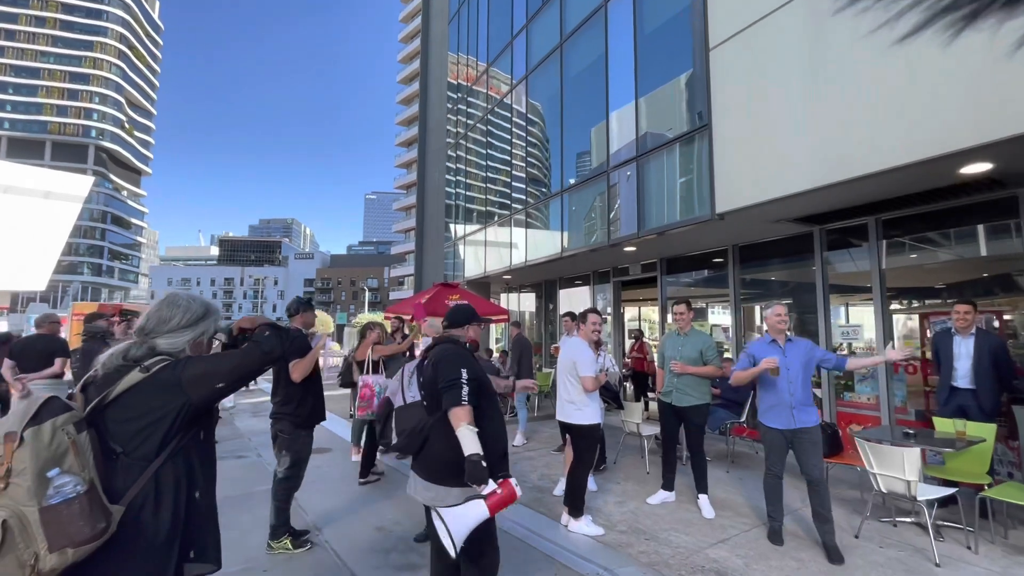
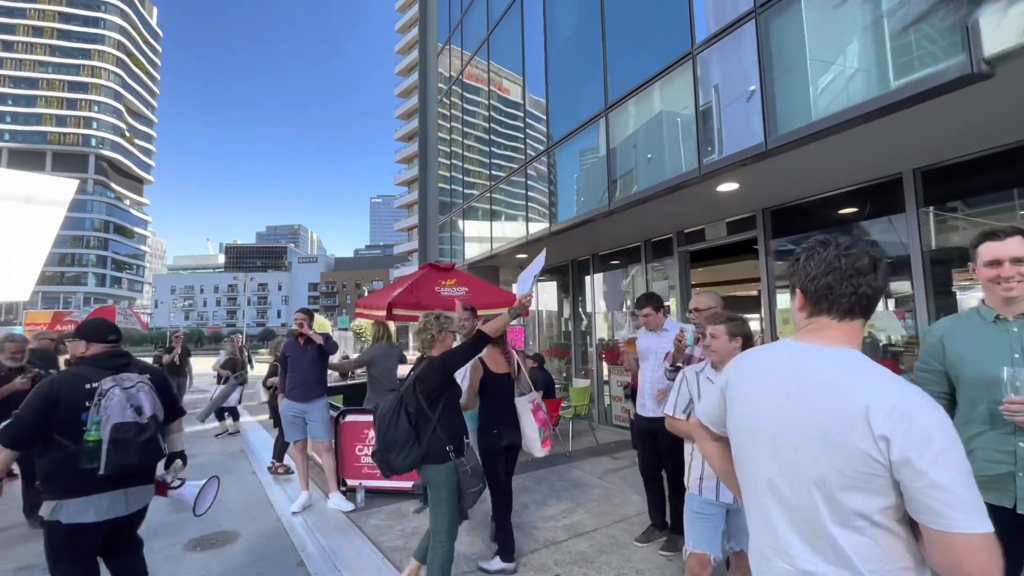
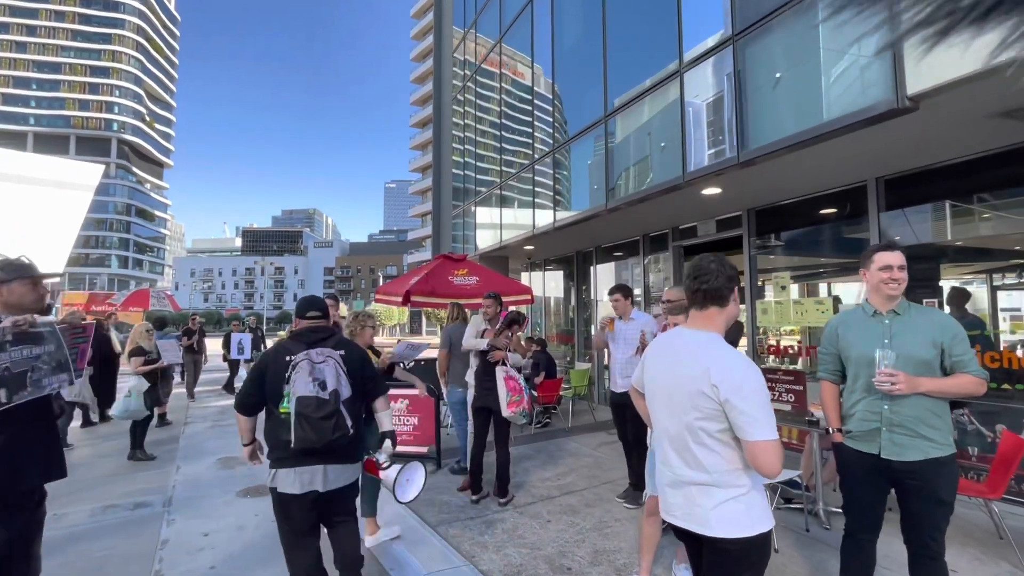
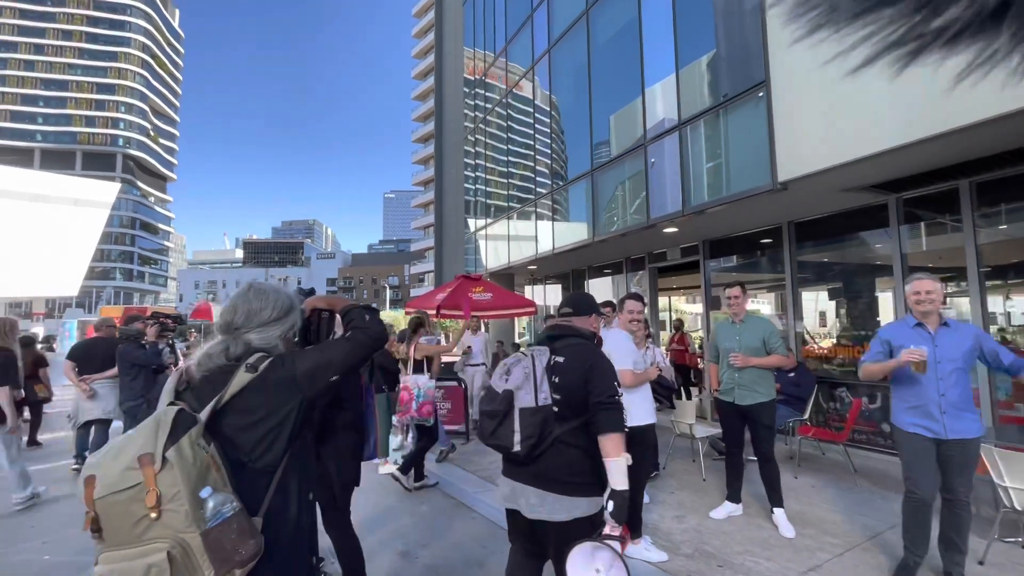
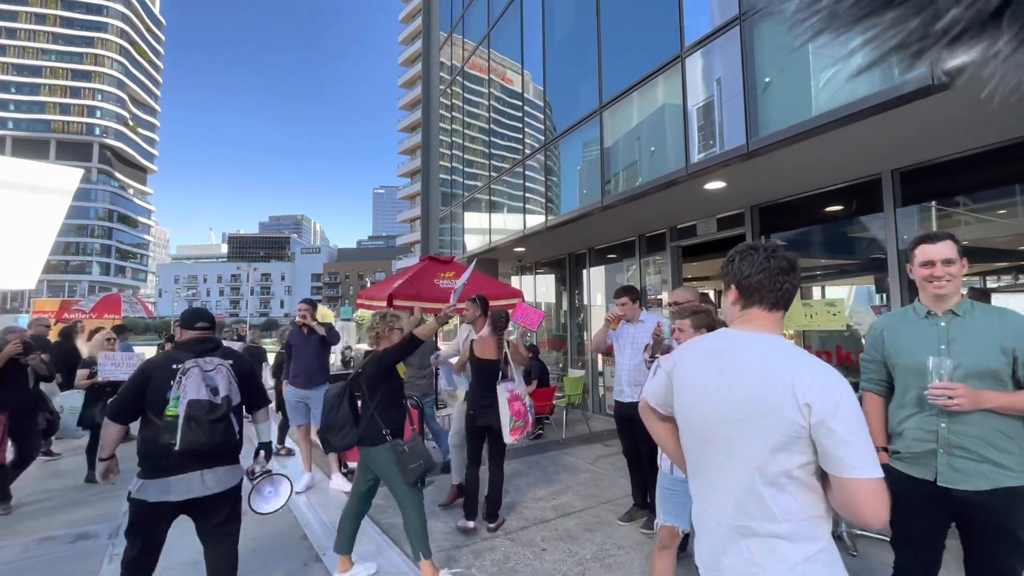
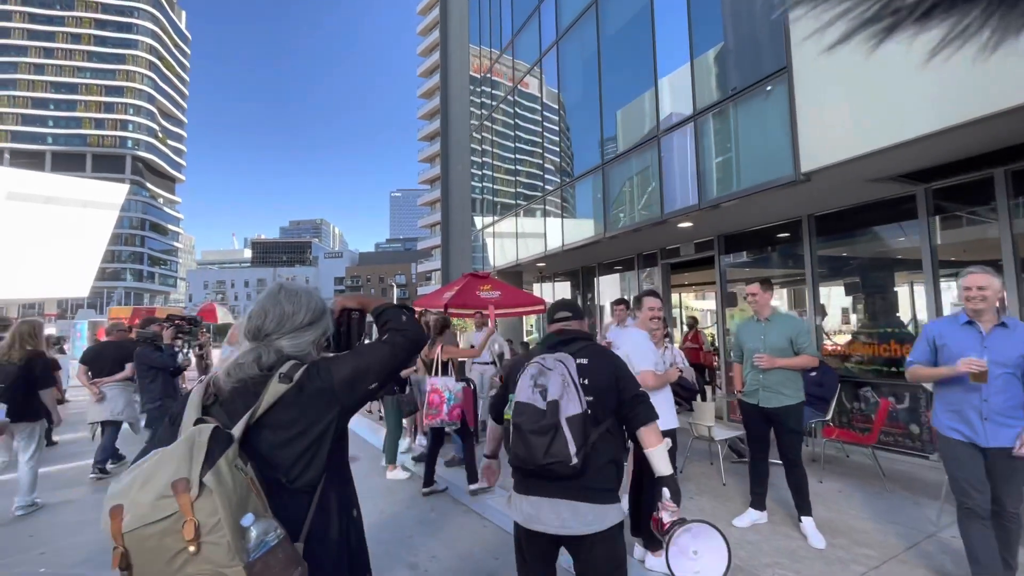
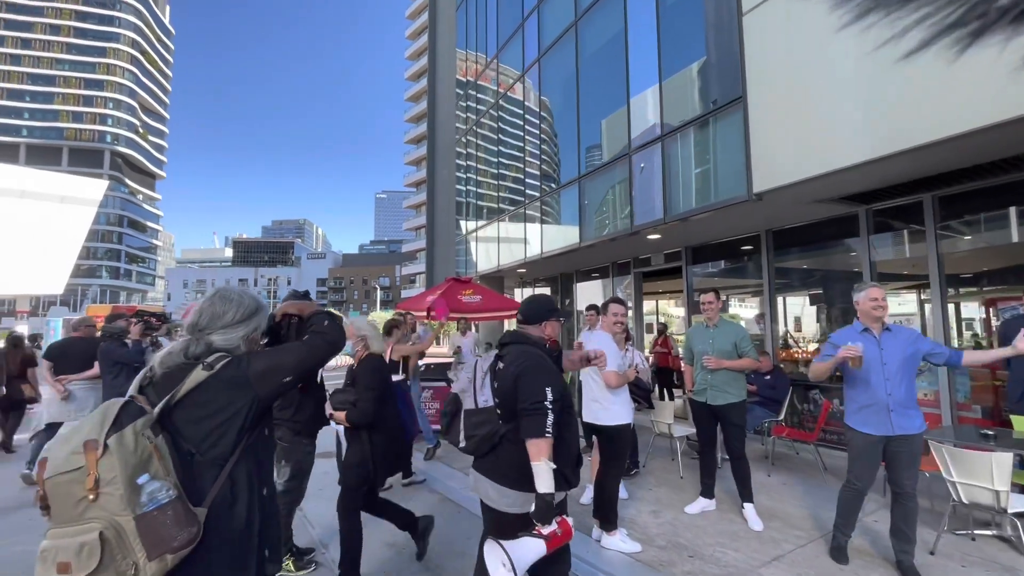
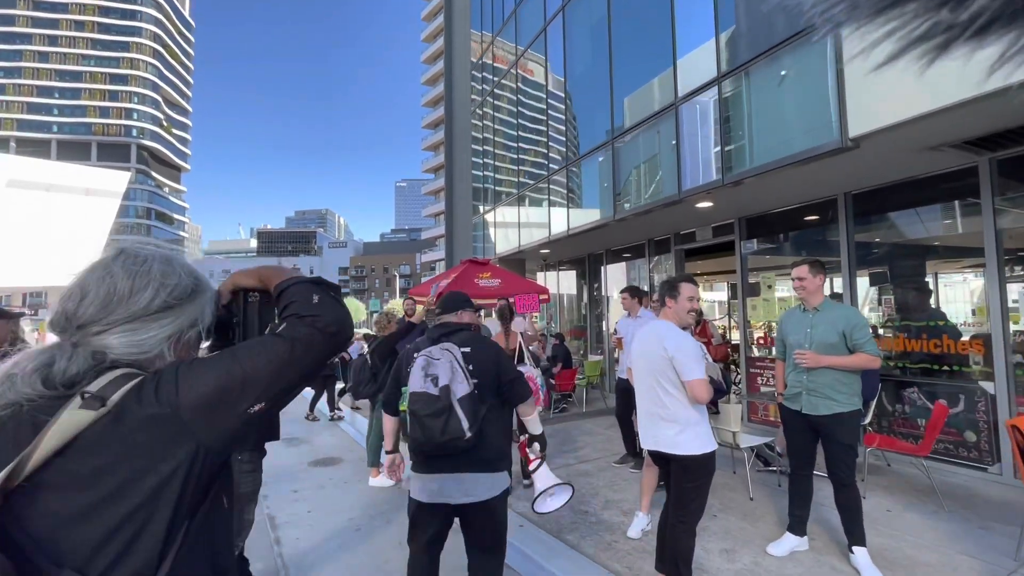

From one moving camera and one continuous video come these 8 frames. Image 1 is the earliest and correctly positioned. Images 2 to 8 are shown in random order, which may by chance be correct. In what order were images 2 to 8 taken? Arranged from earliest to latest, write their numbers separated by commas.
7, 4, 6, 8, 3, 5, 2
